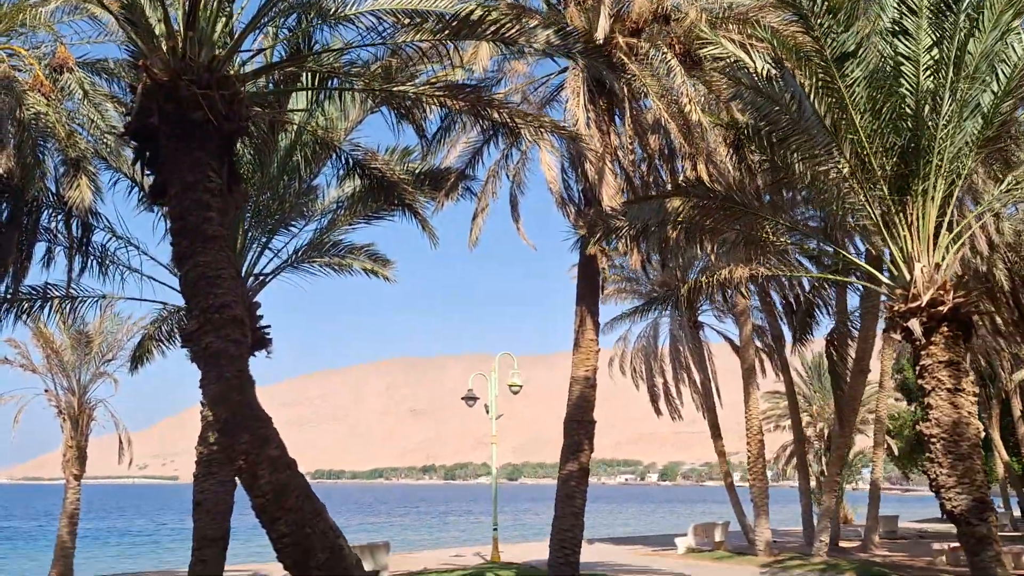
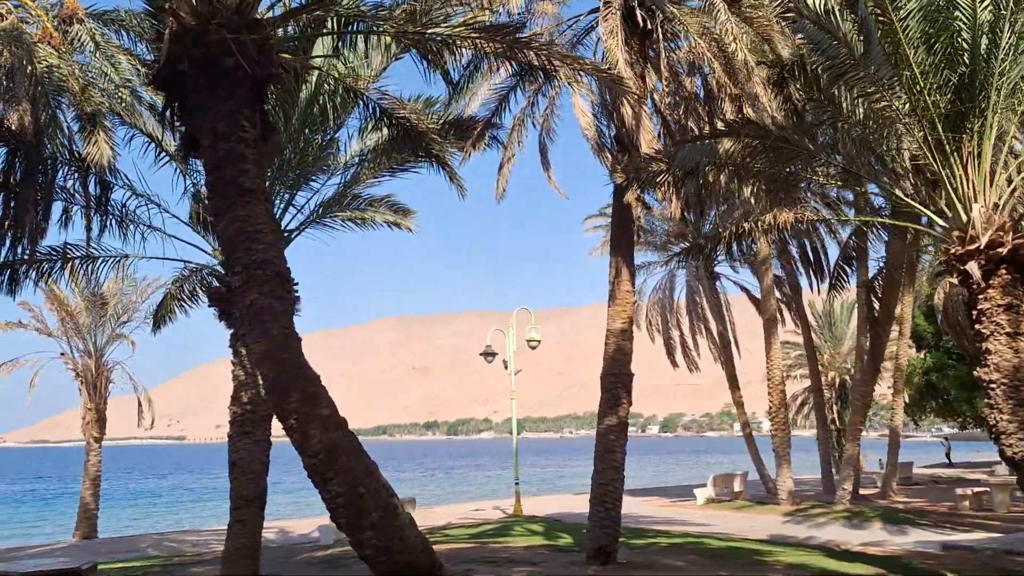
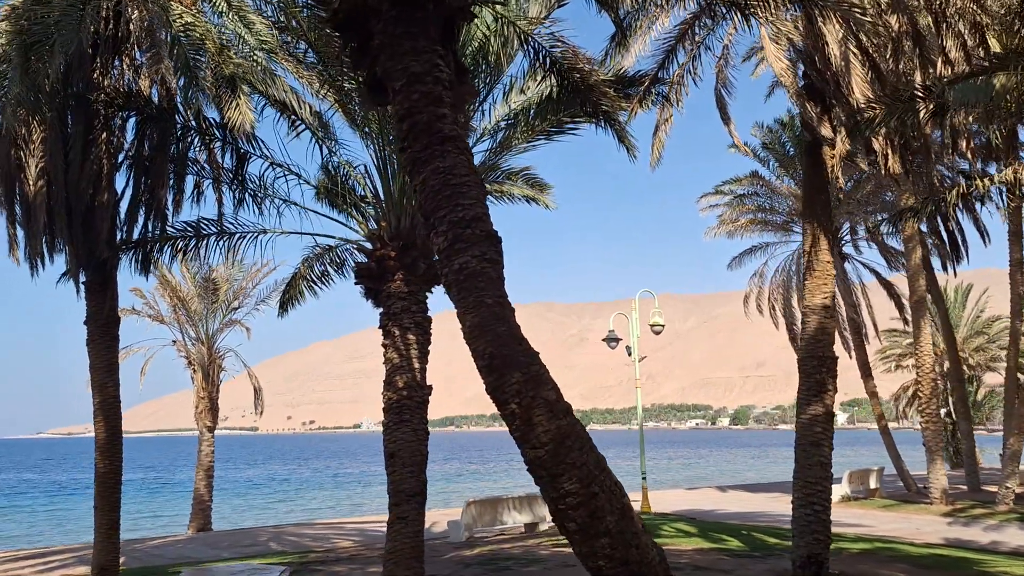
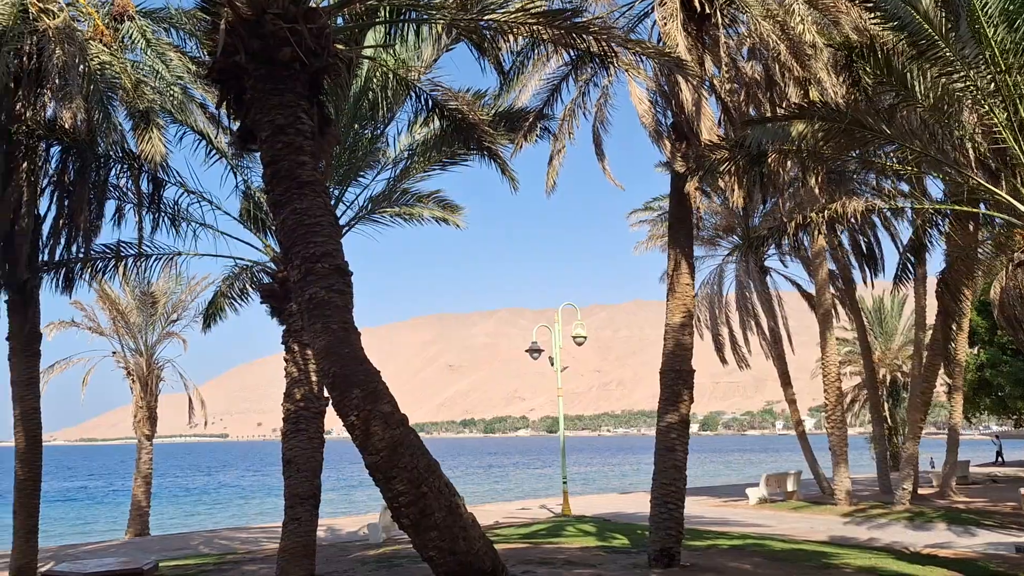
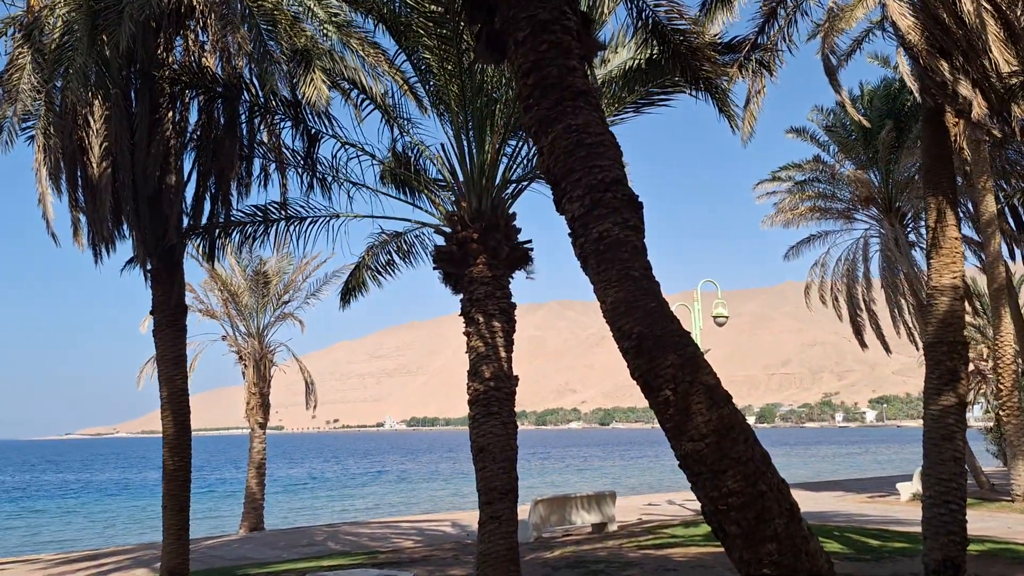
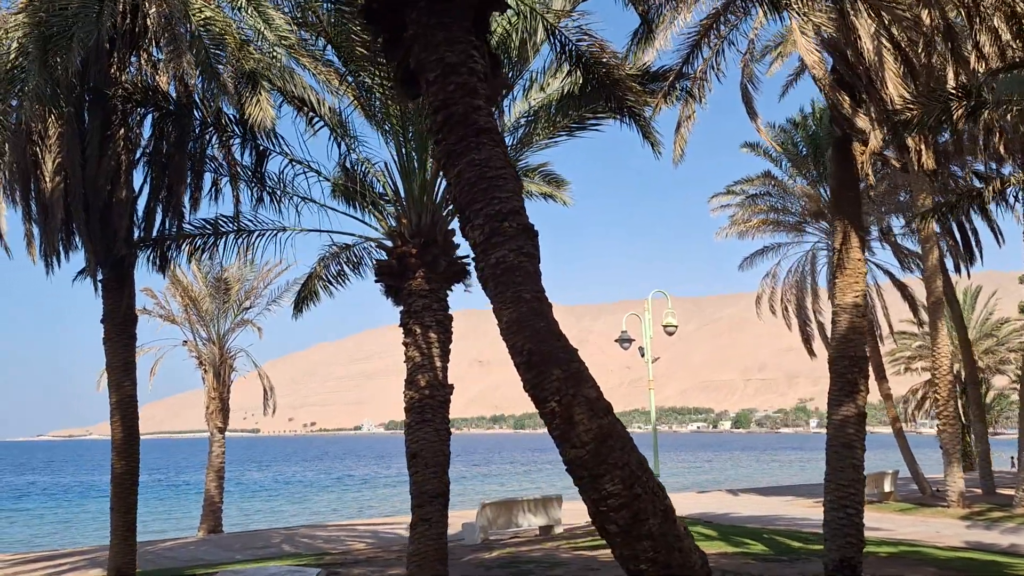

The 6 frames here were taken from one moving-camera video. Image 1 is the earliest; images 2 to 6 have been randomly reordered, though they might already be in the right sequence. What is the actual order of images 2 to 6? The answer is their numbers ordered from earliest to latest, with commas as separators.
2, 4, 3, 6, 5
